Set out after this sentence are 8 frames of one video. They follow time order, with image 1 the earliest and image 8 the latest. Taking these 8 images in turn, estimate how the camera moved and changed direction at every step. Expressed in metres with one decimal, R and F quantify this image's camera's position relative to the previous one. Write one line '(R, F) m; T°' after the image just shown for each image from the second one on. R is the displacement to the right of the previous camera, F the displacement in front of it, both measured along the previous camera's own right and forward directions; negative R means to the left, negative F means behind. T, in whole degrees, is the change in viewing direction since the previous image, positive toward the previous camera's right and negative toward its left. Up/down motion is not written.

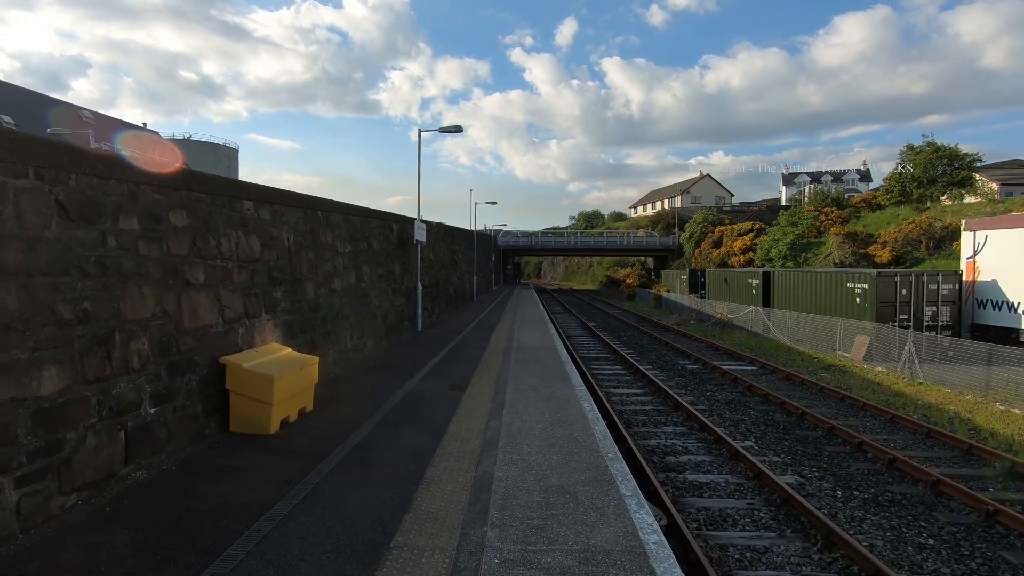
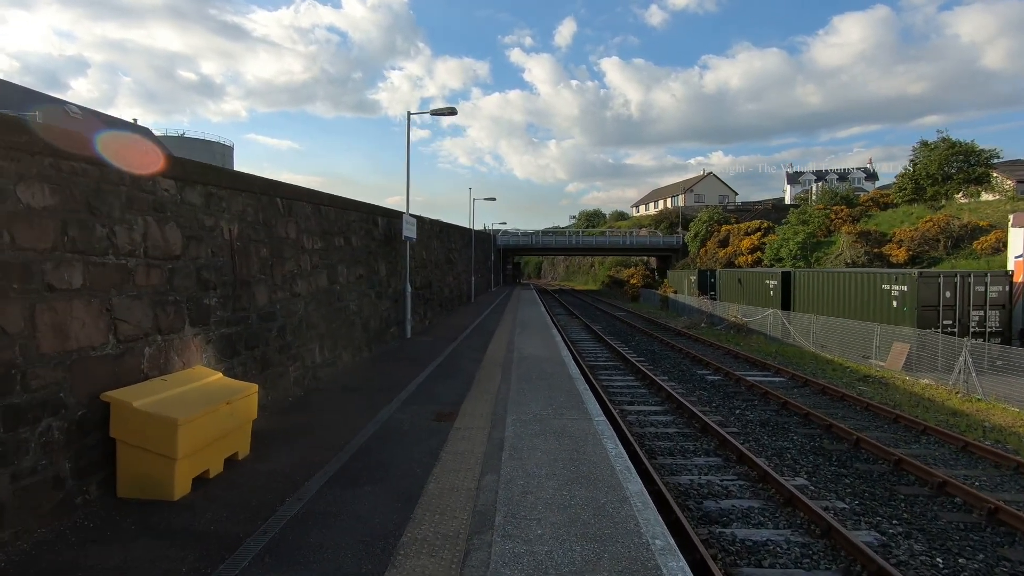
(0.0, +1.5) m; 0°
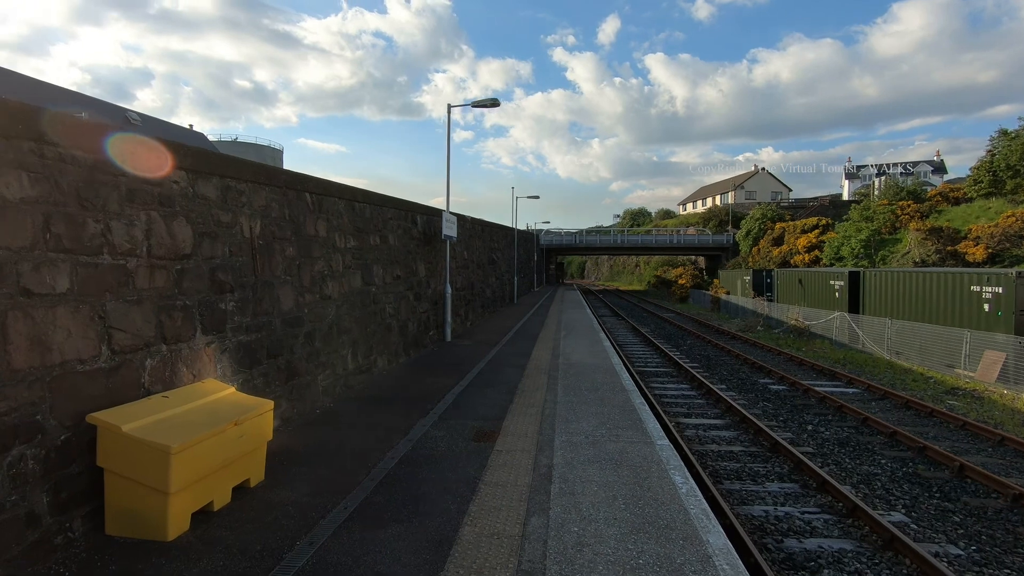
(-0.1, +0.7) m; -4°
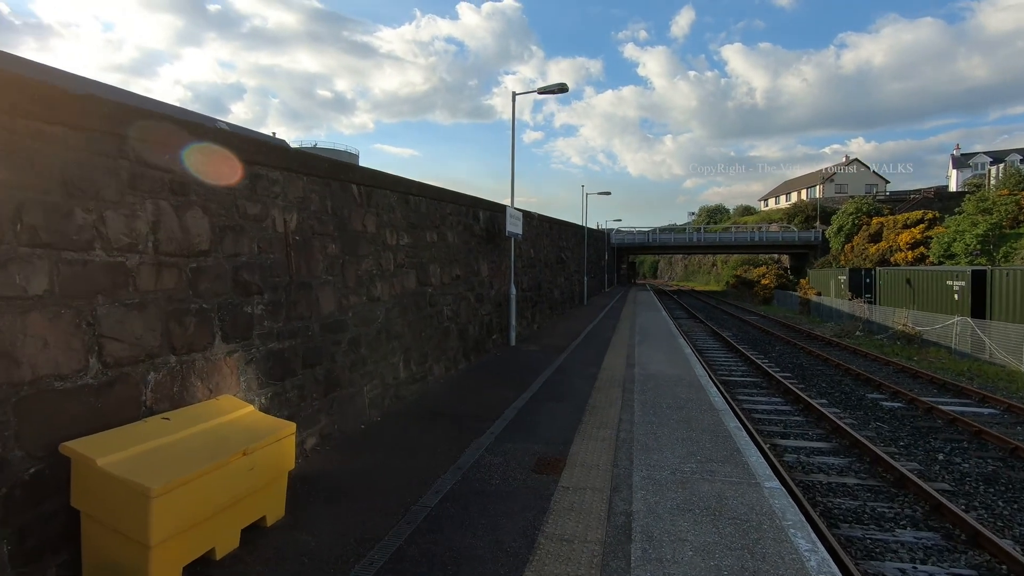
(0.0, +0.8) m; -7°
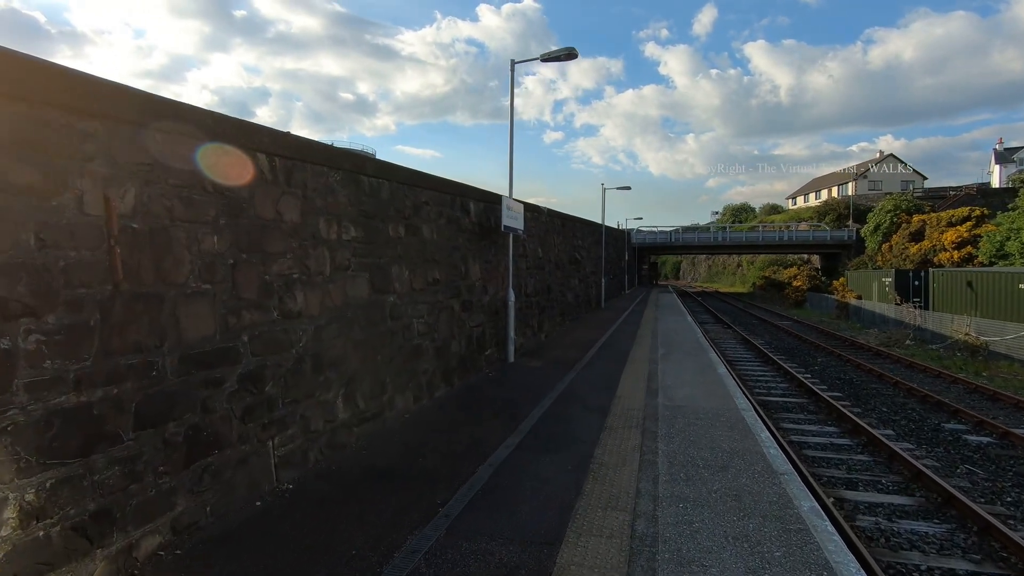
(+0.4, +1.7) m; -2°
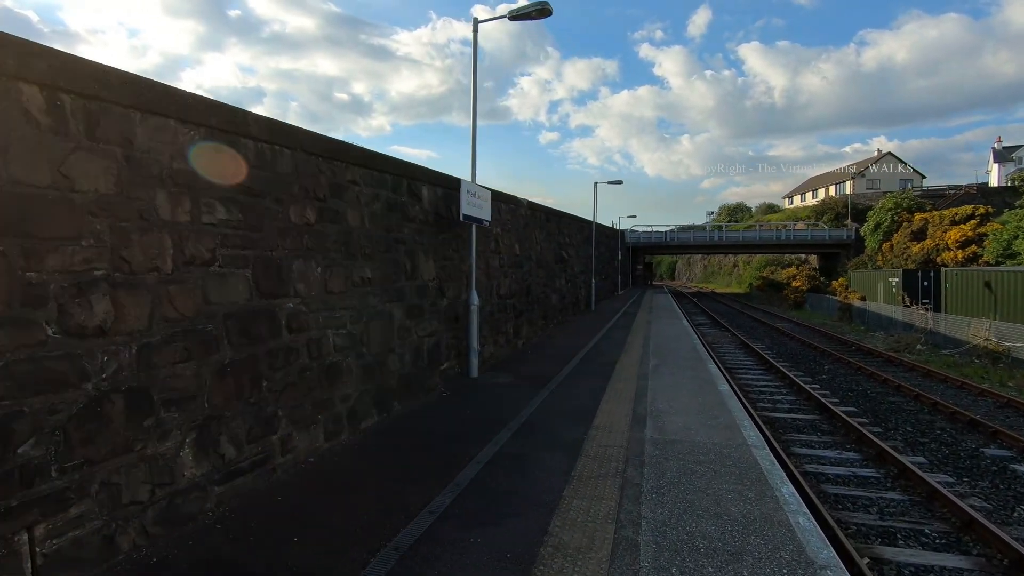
(+0.4, +1.4) m; 0°
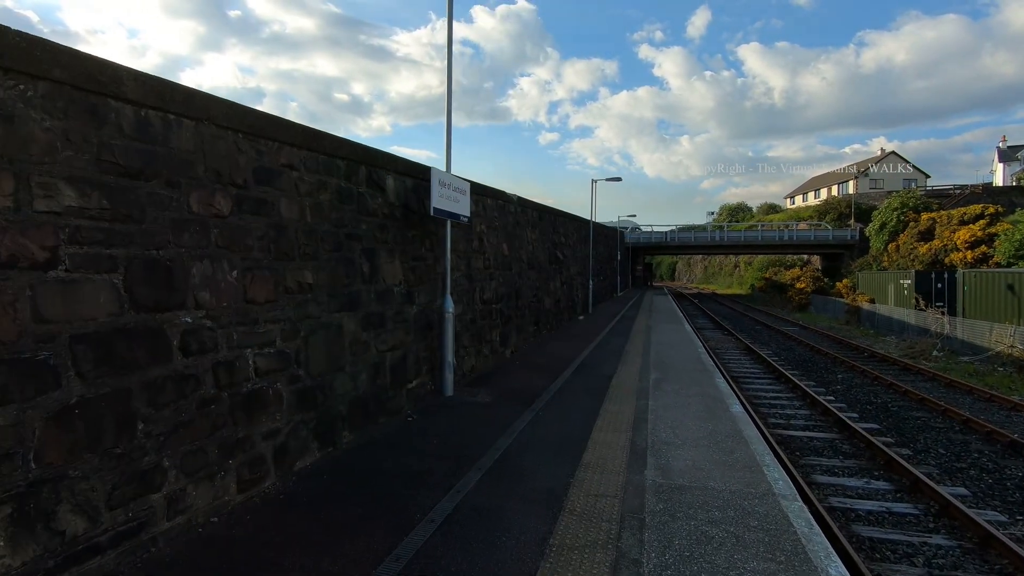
(+0.2, +1.0) m; 0°
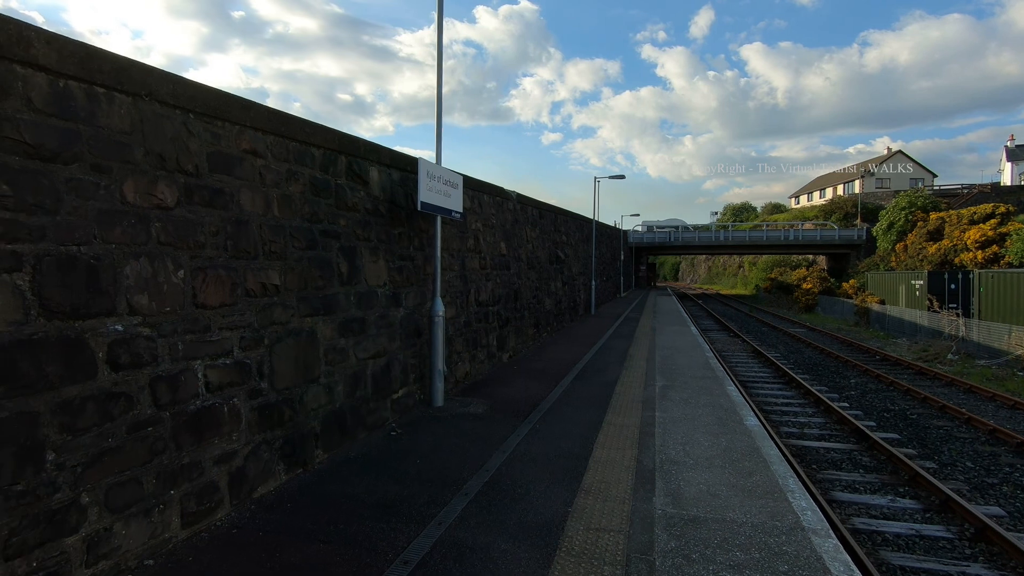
(+0.1, +0.5) m; 0°
